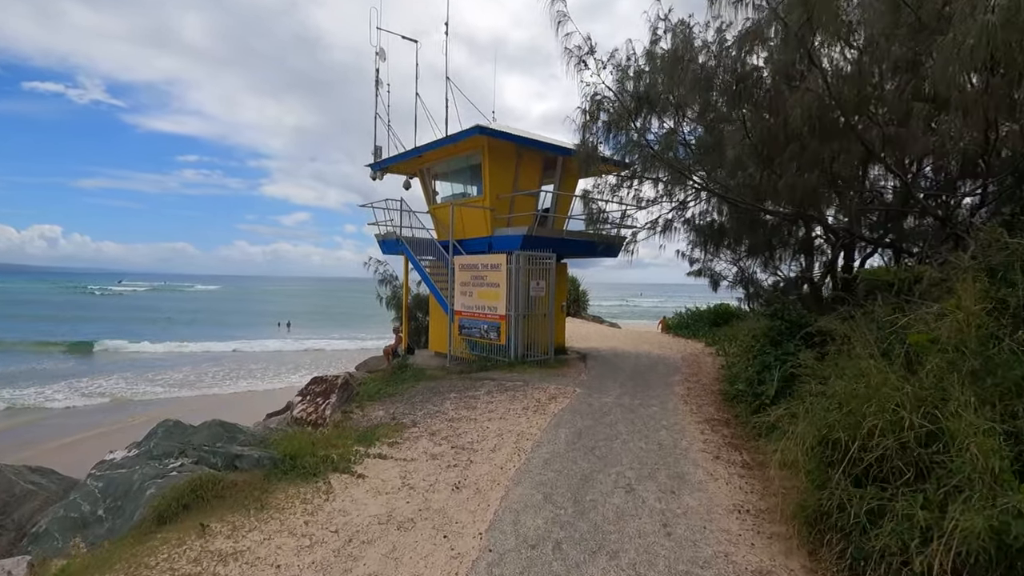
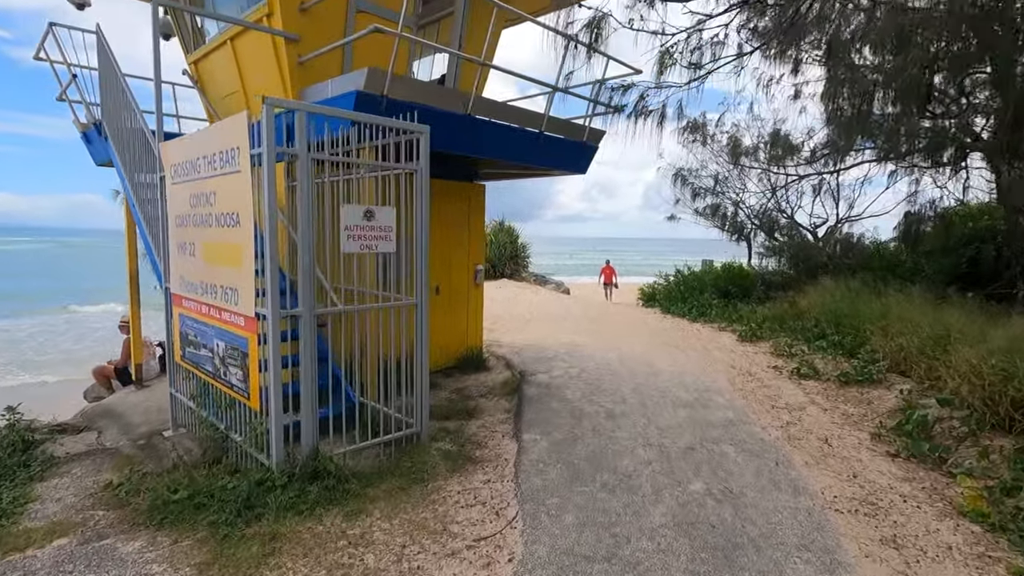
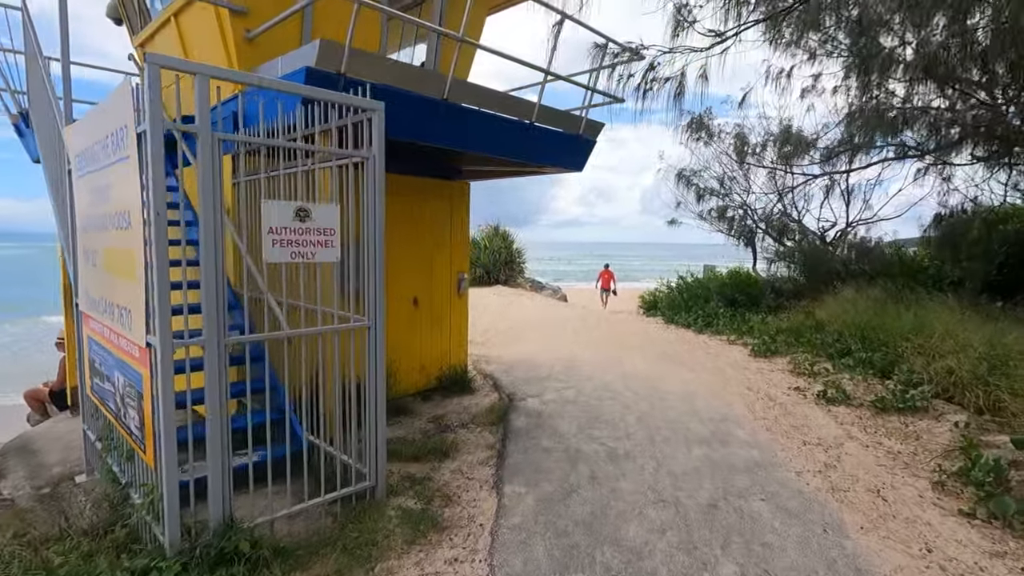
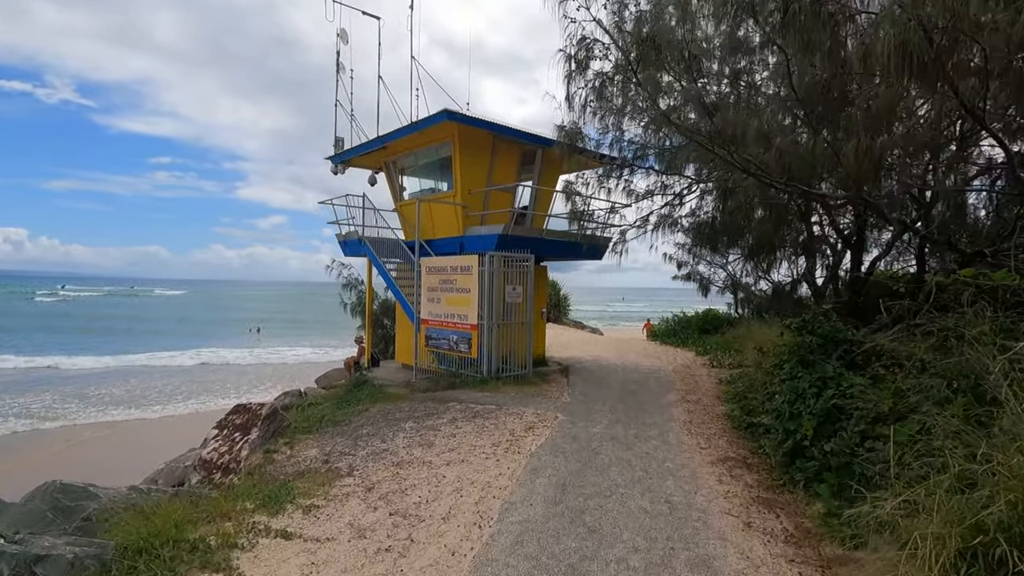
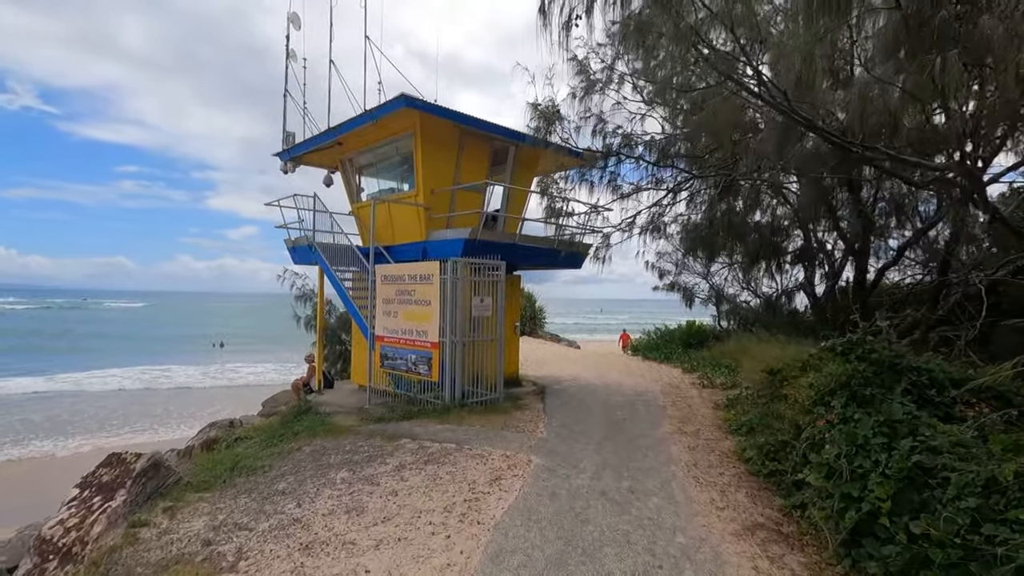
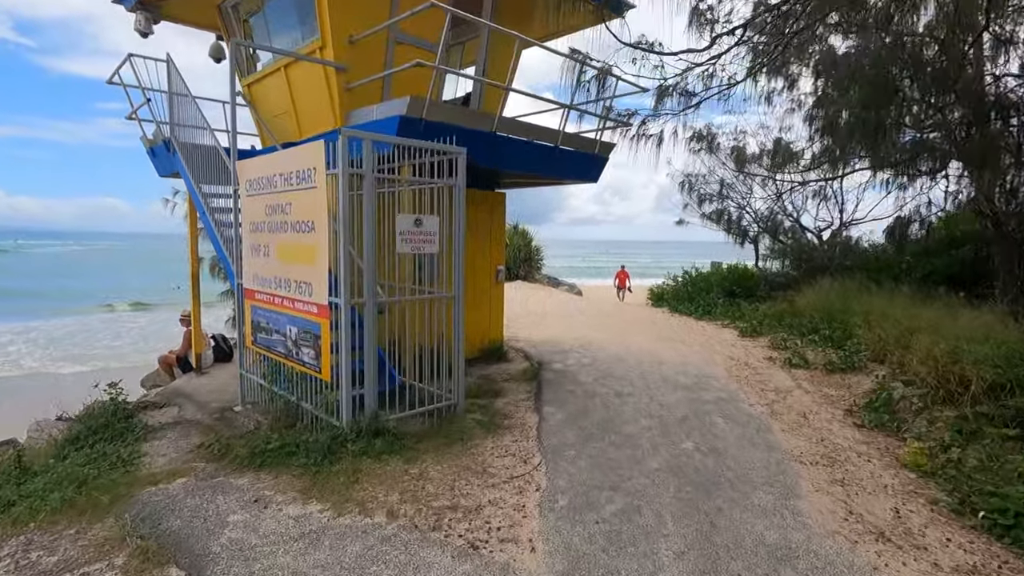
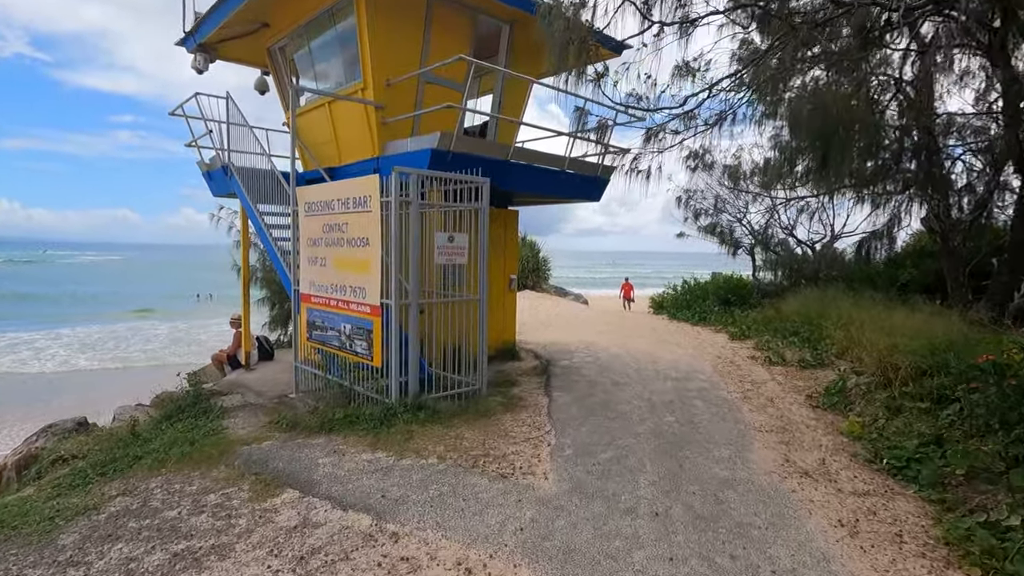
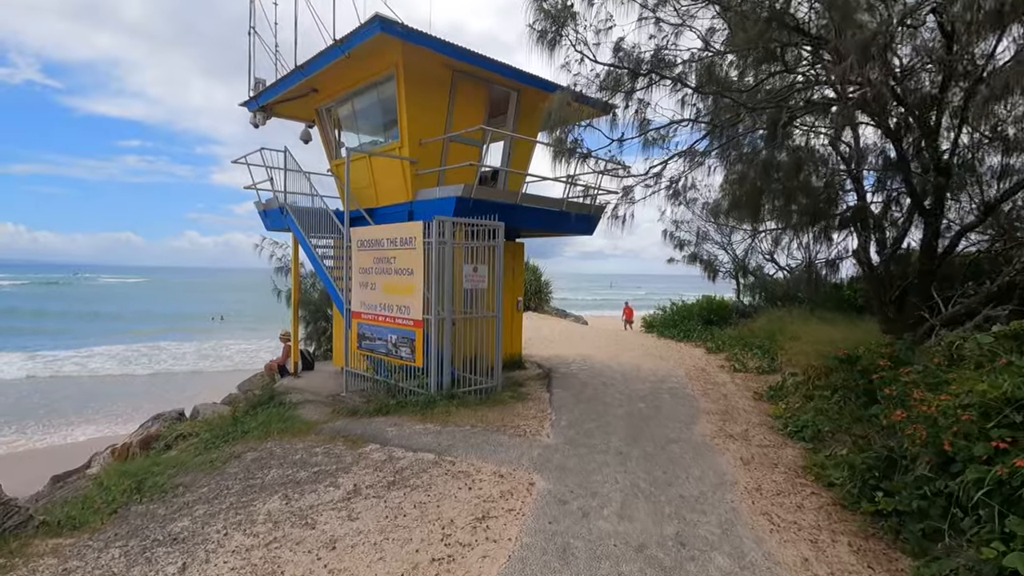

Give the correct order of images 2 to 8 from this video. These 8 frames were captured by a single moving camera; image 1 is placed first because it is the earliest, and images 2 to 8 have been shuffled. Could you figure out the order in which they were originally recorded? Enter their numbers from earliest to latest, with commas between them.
4, 5, 8, 7, 6, 2, 3
